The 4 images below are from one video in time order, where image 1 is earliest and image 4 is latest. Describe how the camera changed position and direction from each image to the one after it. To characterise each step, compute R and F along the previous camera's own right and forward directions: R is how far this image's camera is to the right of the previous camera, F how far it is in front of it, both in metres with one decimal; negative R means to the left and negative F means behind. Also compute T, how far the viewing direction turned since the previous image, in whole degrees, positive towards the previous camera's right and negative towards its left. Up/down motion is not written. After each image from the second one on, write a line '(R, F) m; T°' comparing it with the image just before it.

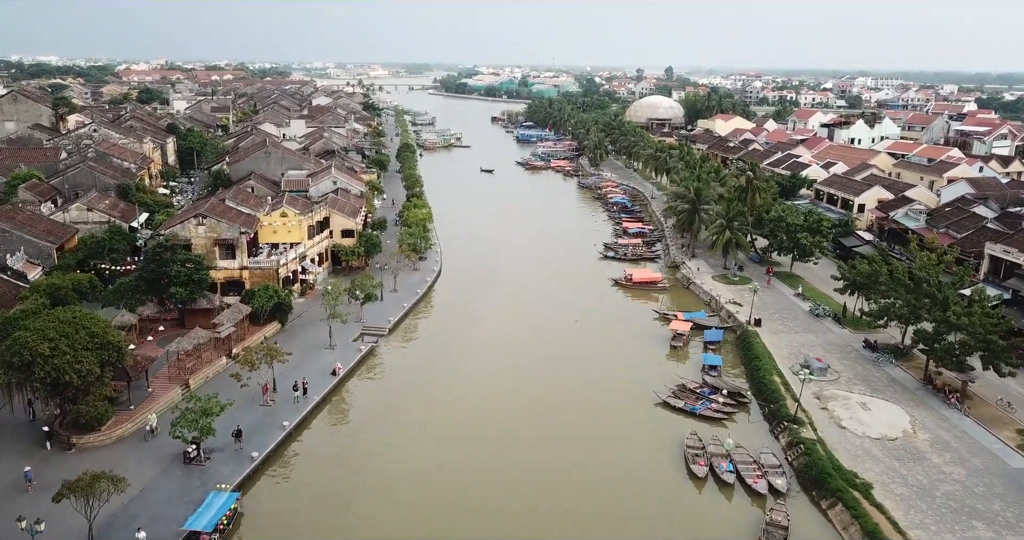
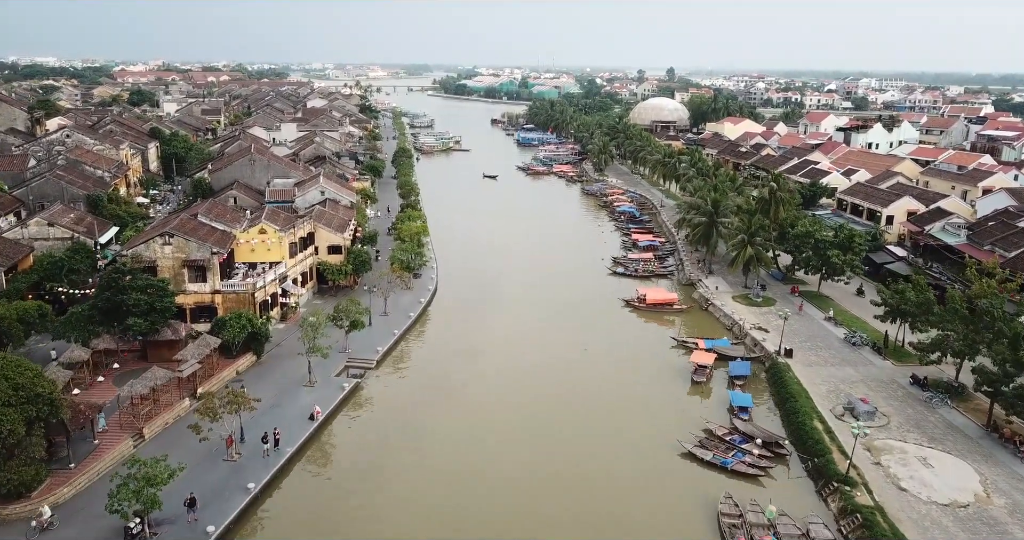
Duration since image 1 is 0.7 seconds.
(-0.1, +3.6) m; 0°
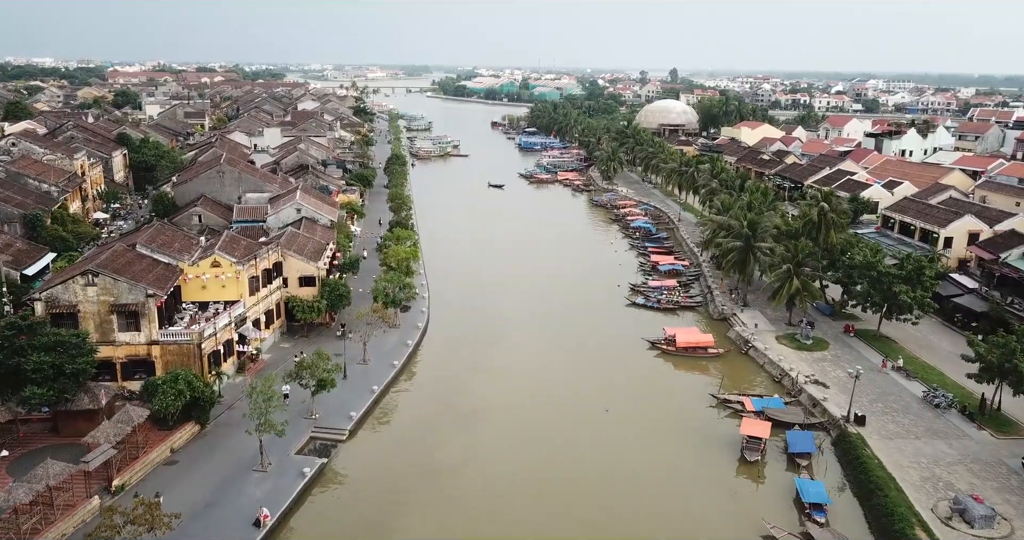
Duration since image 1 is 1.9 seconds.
(-0.2, +6.0) m; 0°
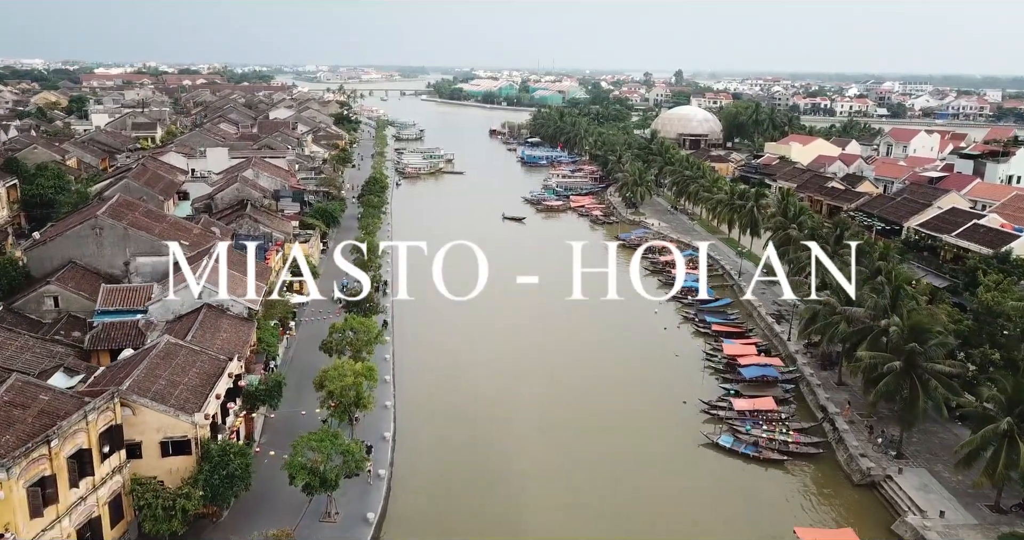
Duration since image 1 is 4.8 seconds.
(-0.5, +14.3) m; 0°
